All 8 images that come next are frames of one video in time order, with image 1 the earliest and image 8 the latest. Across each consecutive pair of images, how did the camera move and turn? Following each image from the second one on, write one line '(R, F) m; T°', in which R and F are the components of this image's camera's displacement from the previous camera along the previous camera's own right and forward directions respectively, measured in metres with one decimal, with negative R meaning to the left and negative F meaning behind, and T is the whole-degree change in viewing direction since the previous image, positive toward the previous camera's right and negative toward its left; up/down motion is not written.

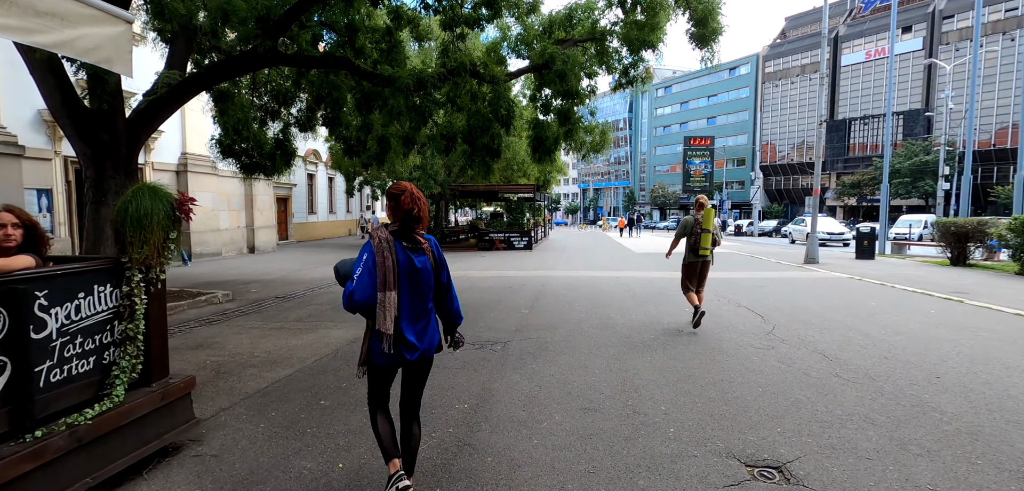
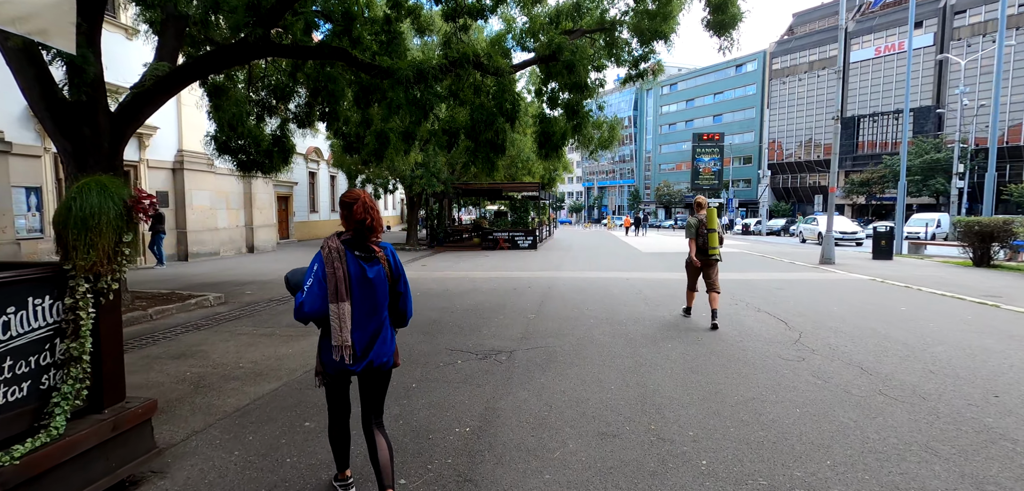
(0.0, +0.4) m; 0°
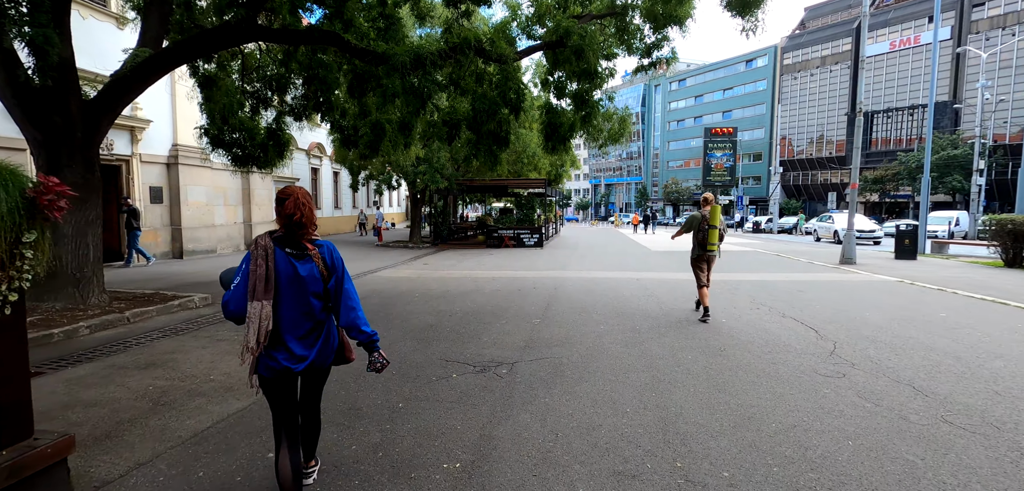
(0.0, +0.6) m; -1°
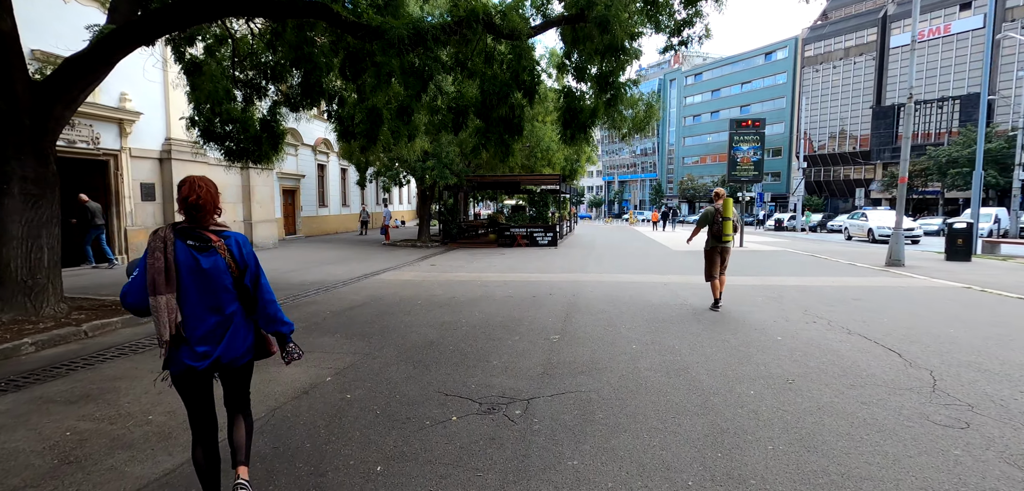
(0.0, +1.0) m; -1°
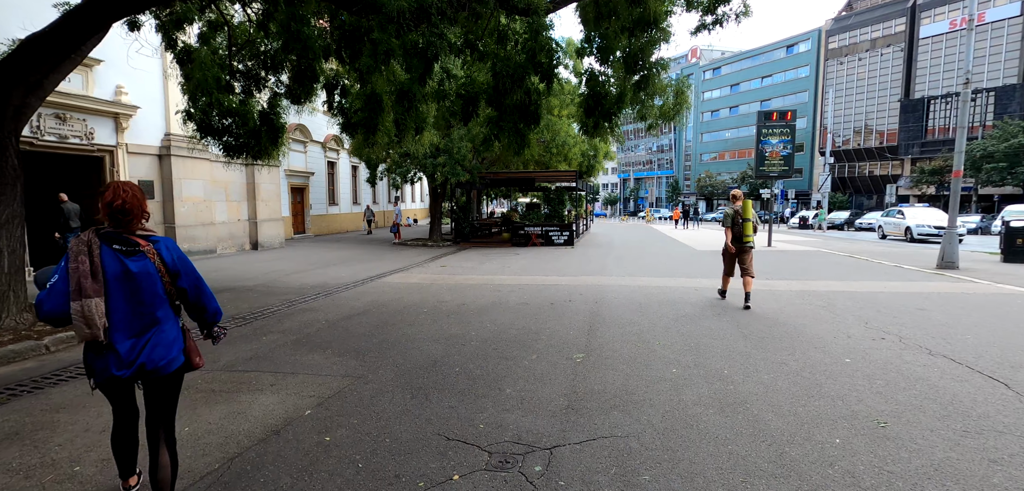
(0.0, +0.8) m; -2°
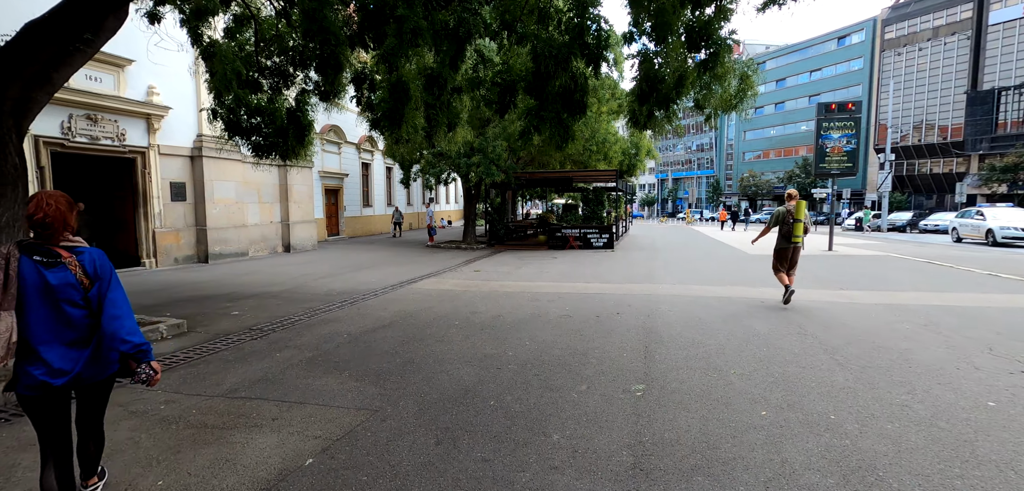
(-0.1, +0.8) m; -4°
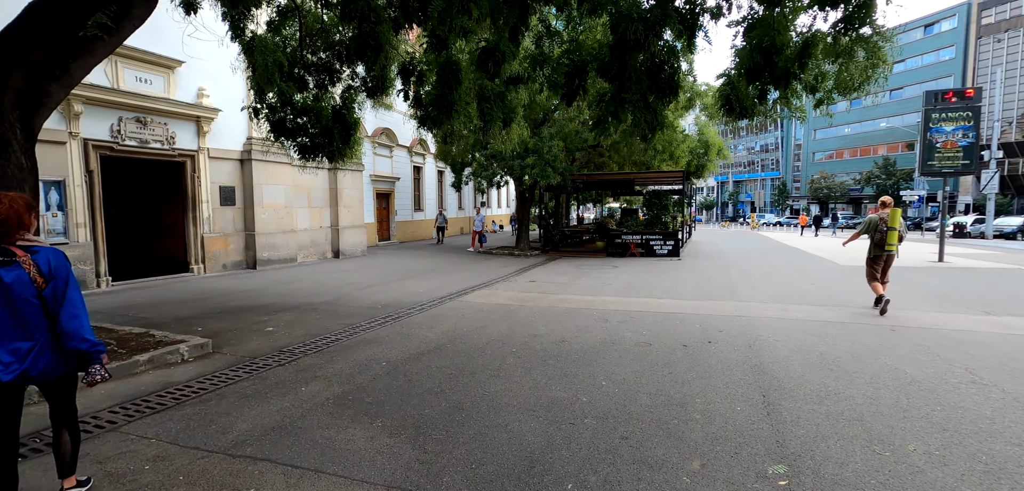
(-0.2, +1.1) m; -6°
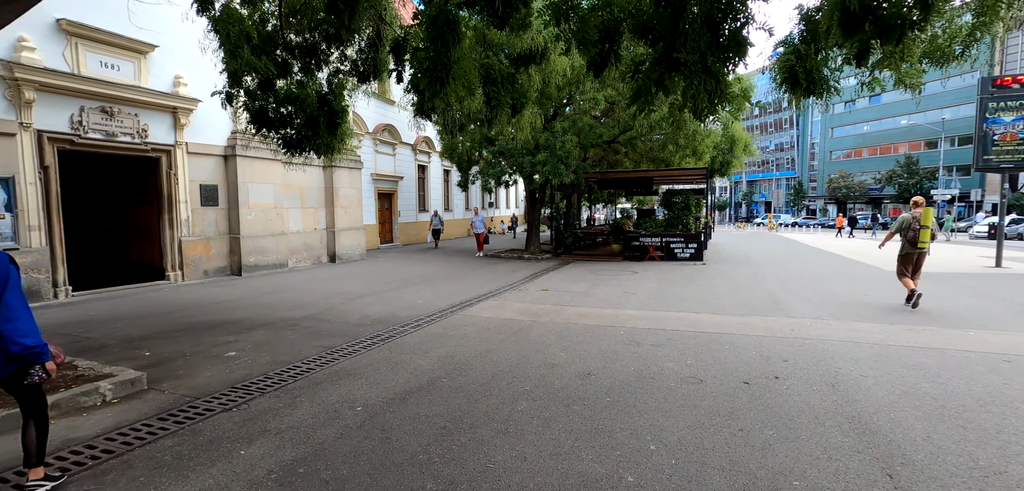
(0.0, +1.2) m; -1°
